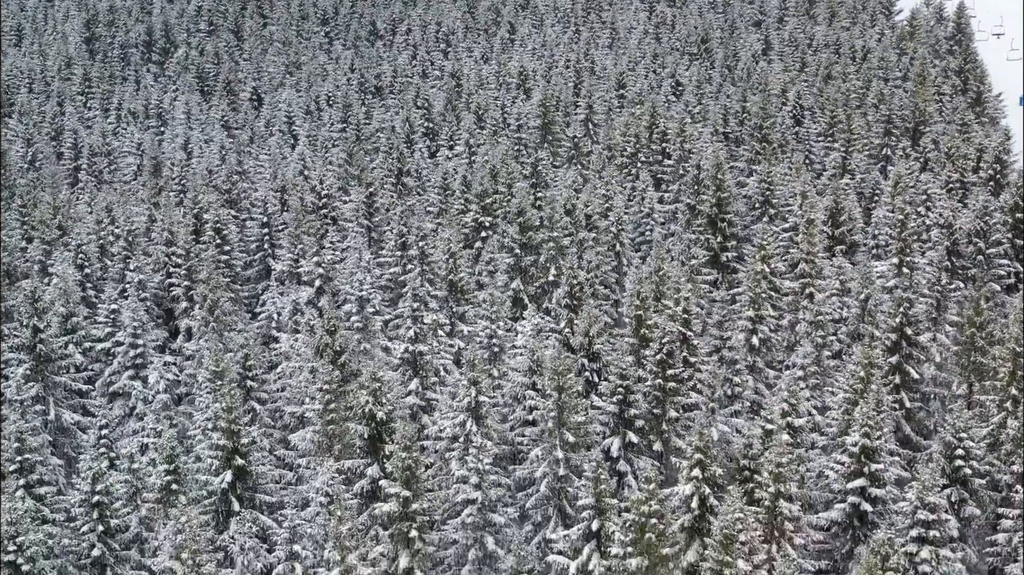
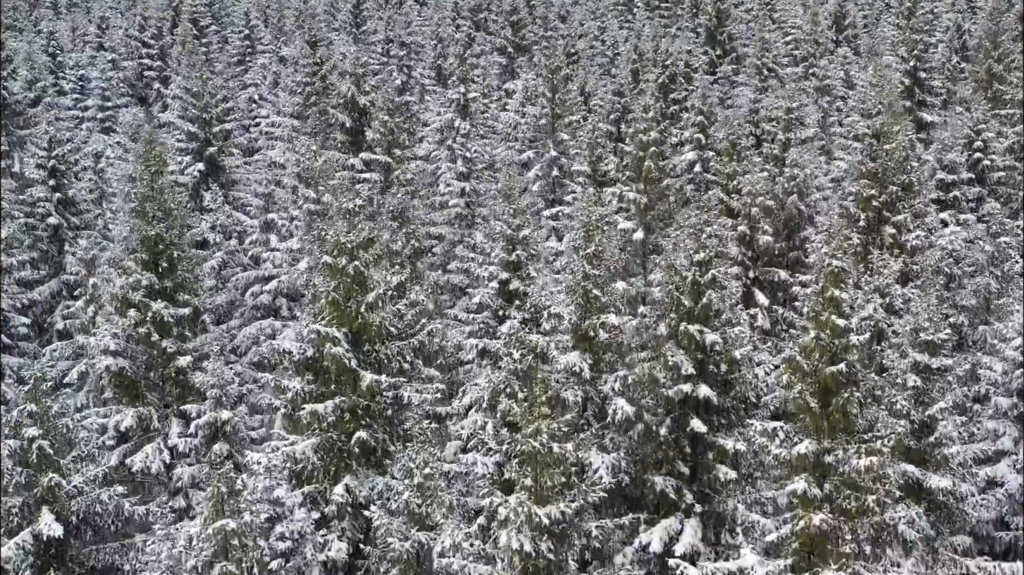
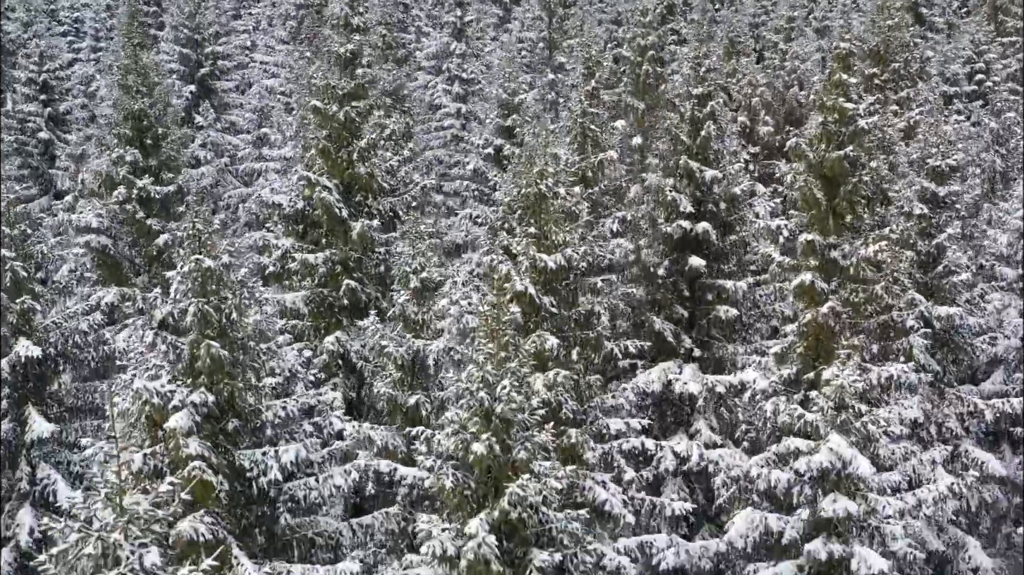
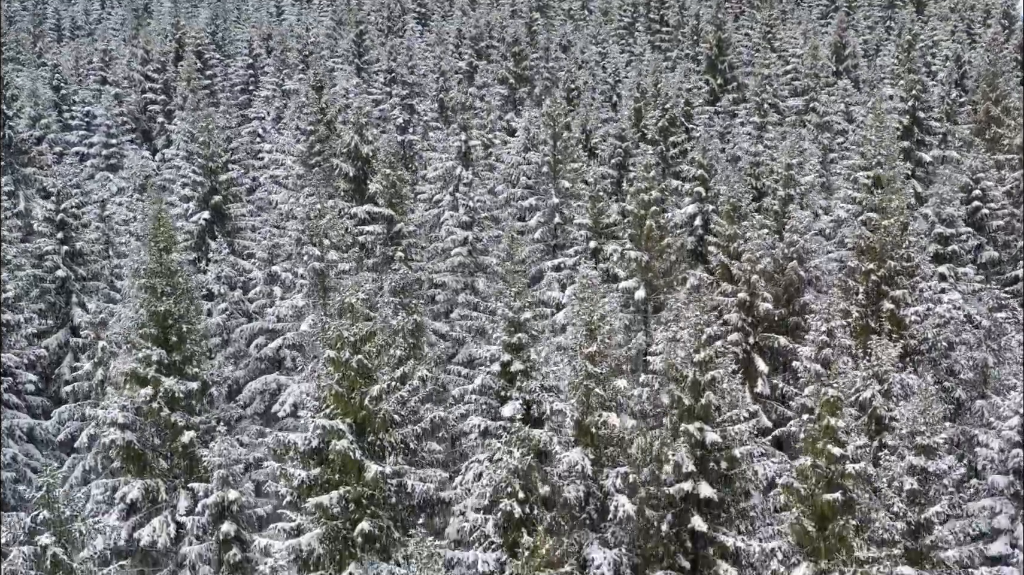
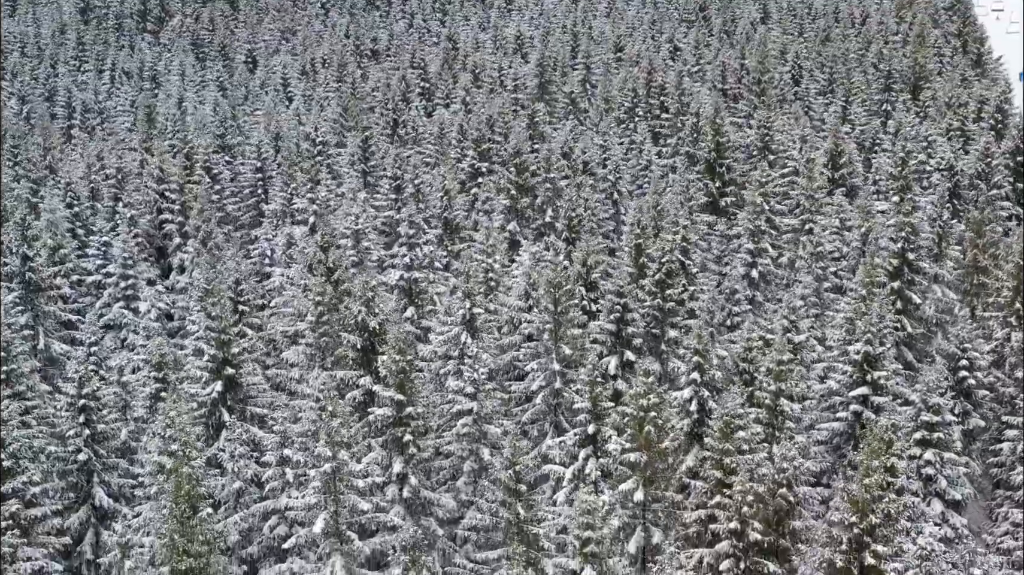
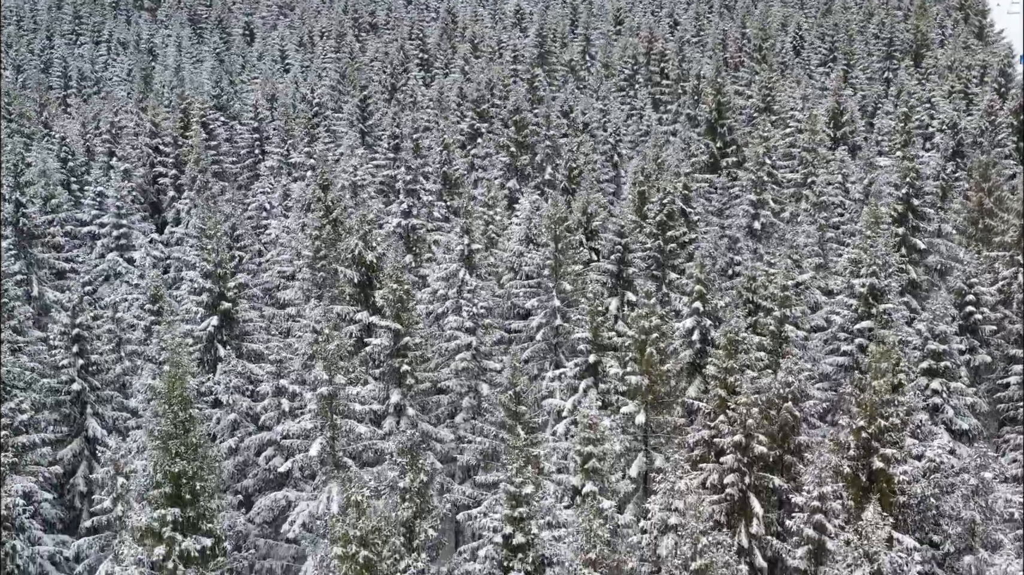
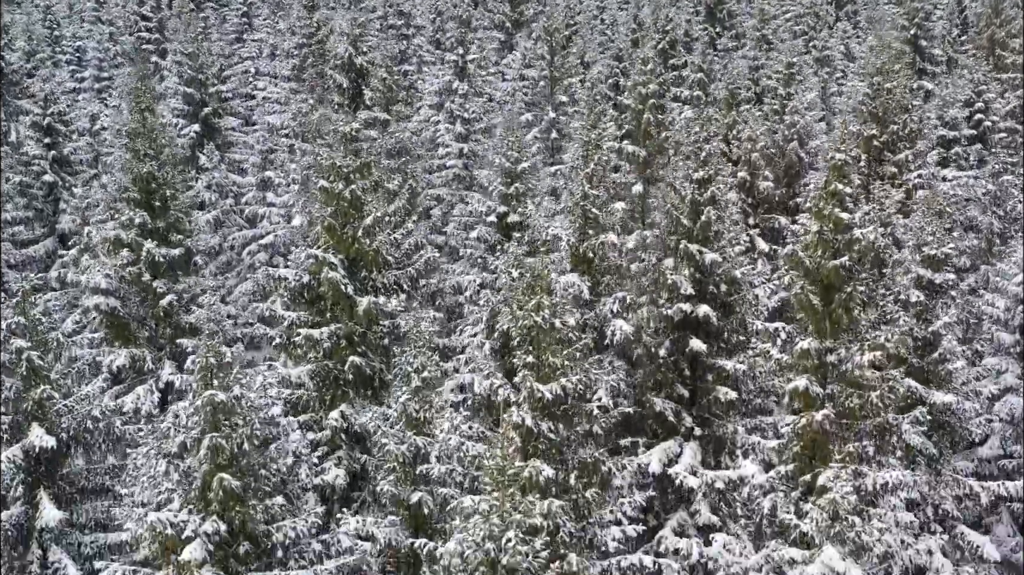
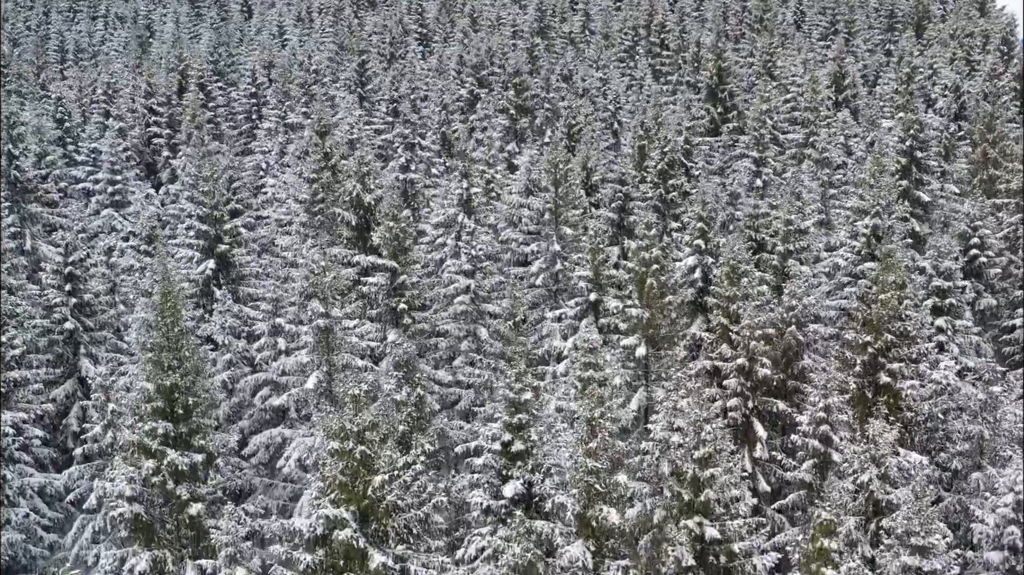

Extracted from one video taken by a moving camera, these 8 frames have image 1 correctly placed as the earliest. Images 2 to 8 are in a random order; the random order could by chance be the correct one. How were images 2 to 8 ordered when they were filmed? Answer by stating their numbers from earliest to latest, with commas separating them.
5, 6, 8, 4, 2, 7, 3
